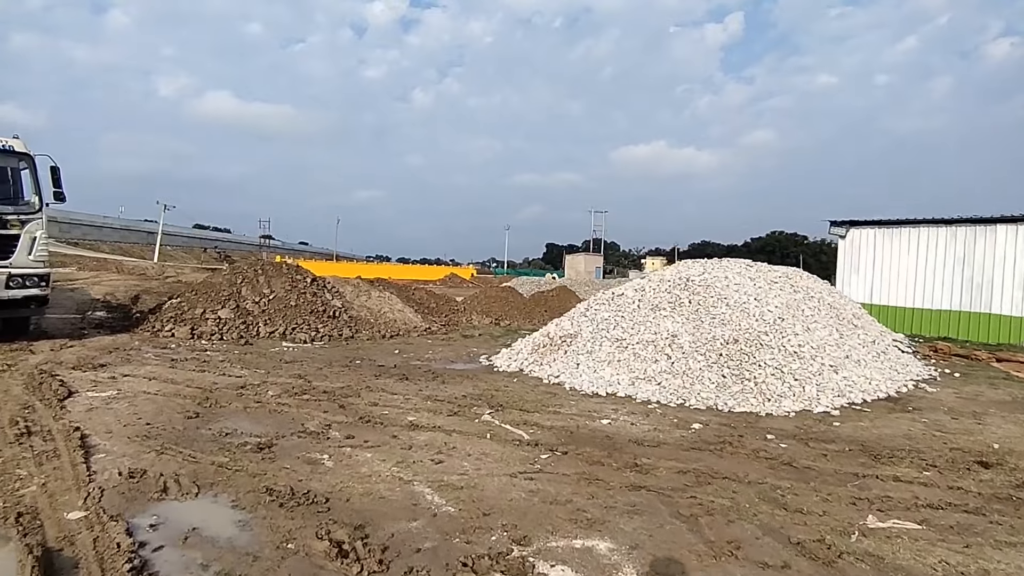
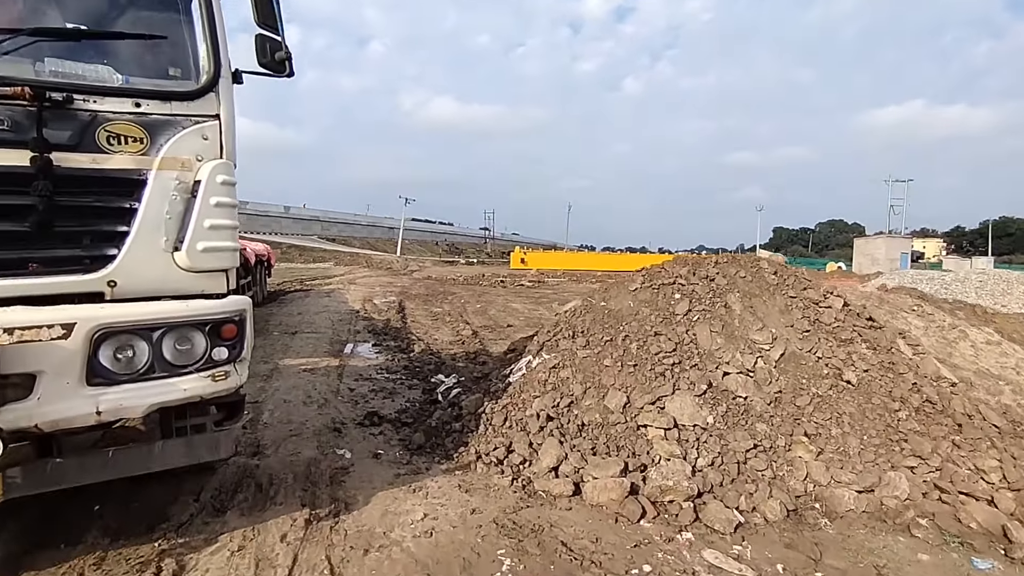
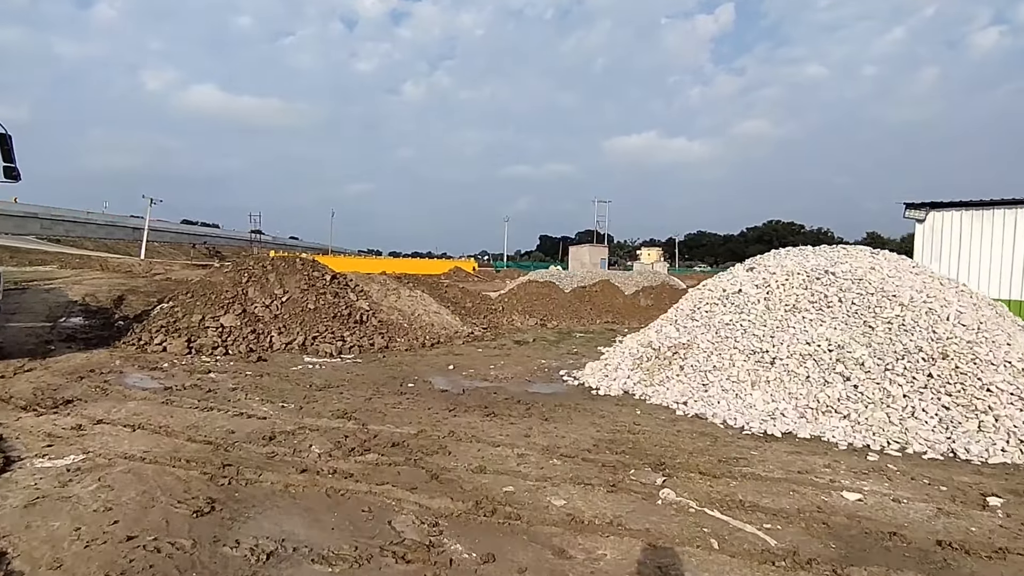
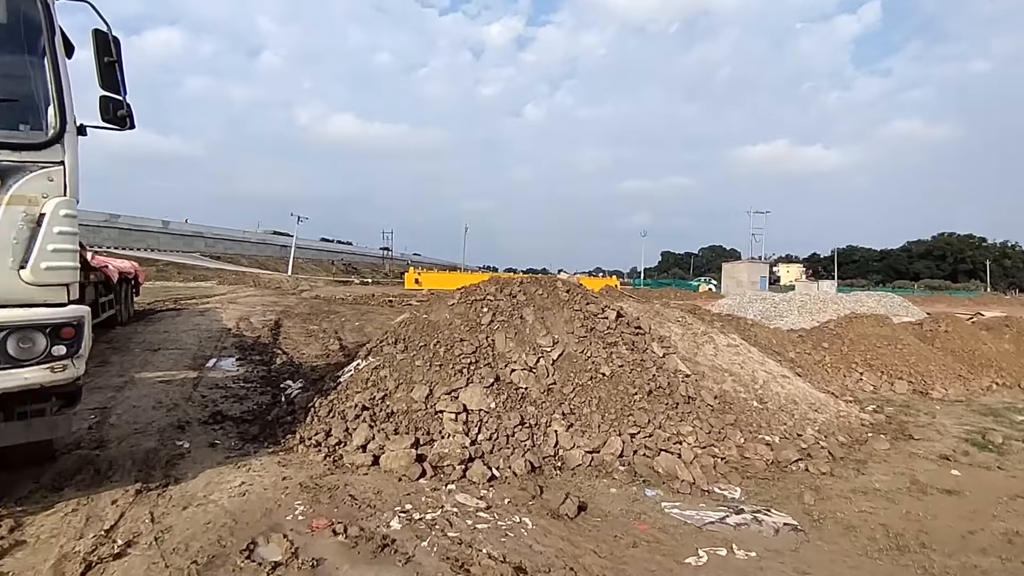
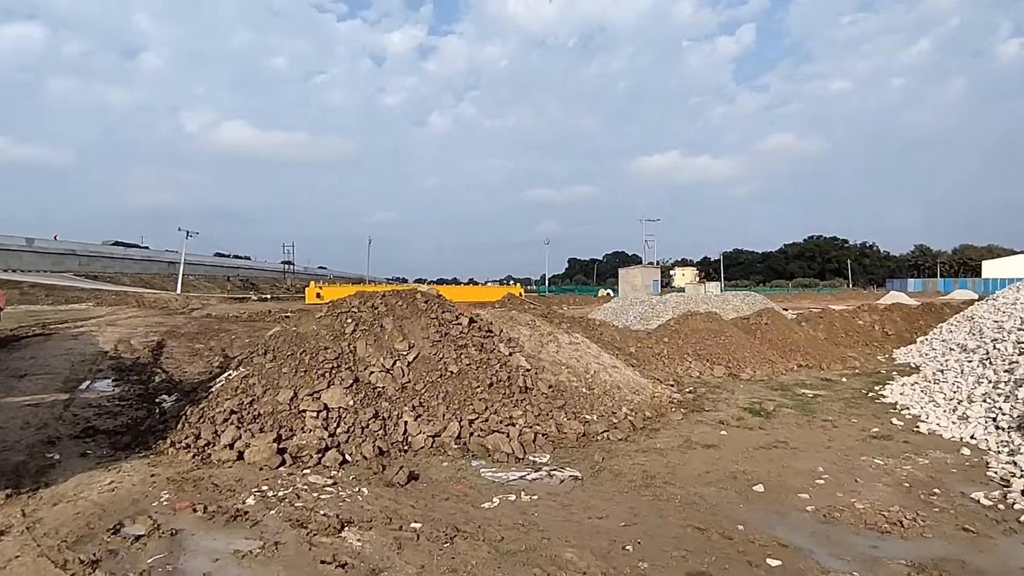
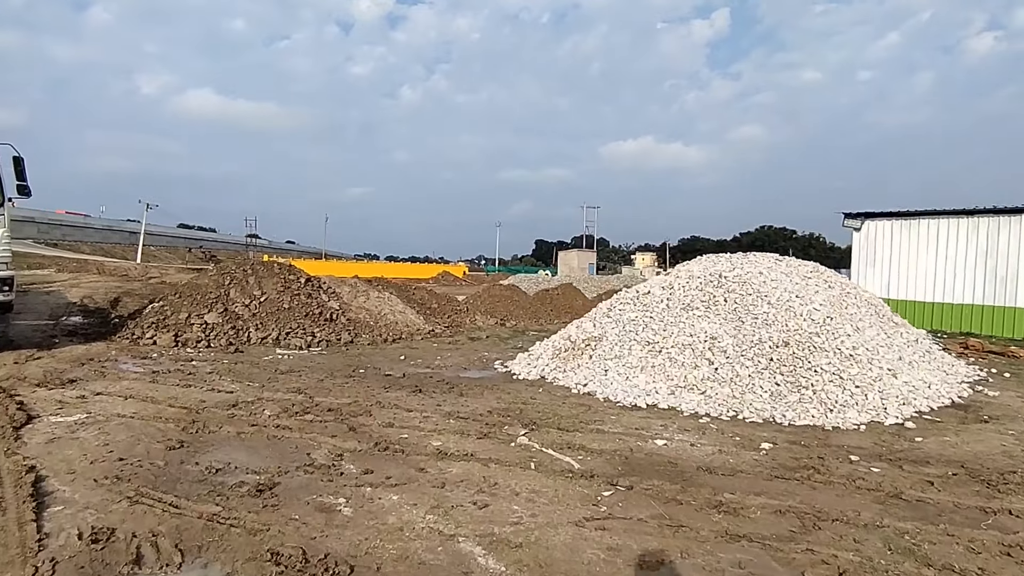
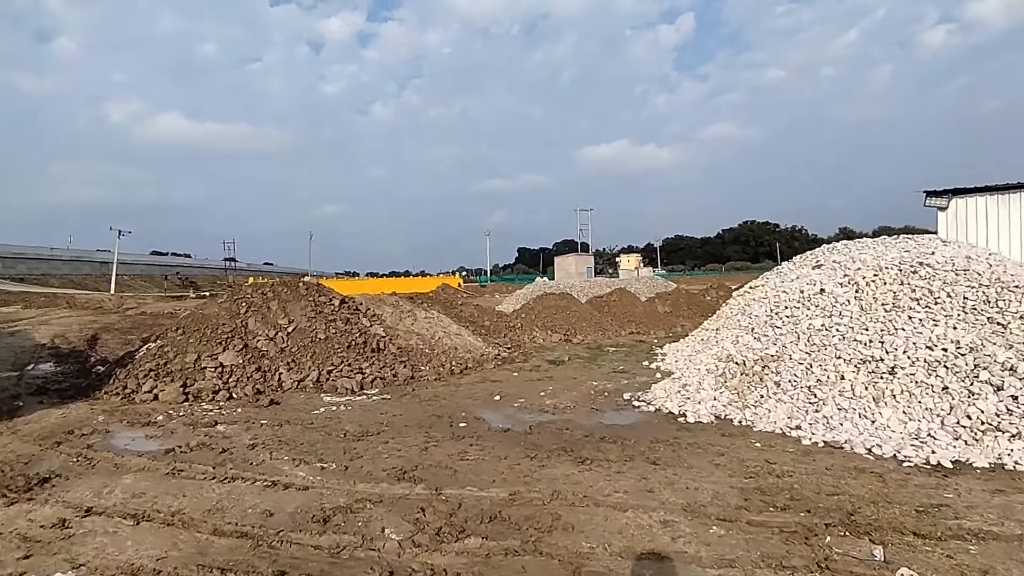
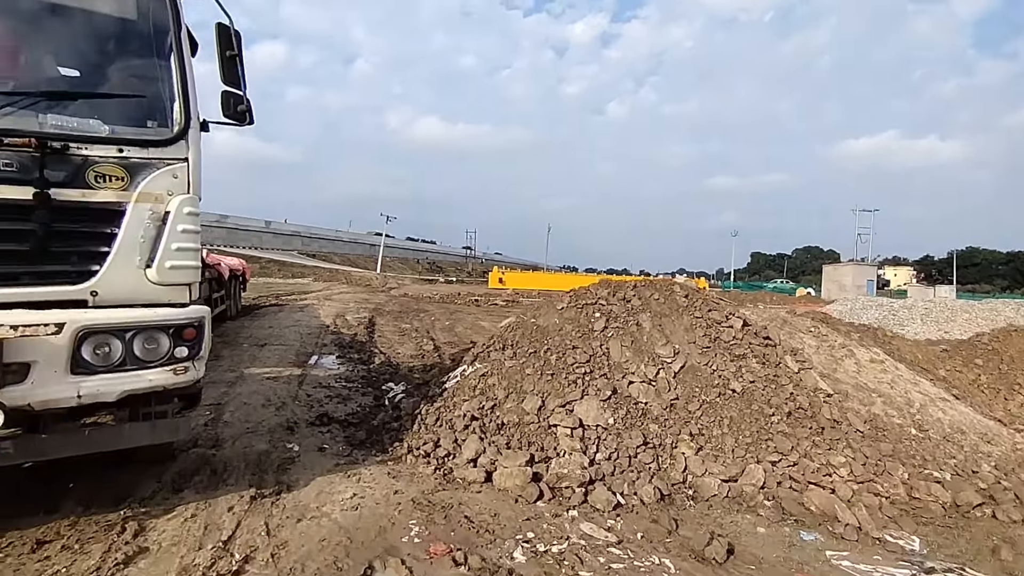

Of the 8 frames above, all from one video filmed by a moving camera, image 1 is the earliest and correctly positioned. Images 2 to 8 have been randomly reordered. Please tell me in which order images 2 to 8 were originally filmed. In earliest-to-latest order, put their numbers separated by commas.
6, 3, 7, 5, 4, 8, 2
